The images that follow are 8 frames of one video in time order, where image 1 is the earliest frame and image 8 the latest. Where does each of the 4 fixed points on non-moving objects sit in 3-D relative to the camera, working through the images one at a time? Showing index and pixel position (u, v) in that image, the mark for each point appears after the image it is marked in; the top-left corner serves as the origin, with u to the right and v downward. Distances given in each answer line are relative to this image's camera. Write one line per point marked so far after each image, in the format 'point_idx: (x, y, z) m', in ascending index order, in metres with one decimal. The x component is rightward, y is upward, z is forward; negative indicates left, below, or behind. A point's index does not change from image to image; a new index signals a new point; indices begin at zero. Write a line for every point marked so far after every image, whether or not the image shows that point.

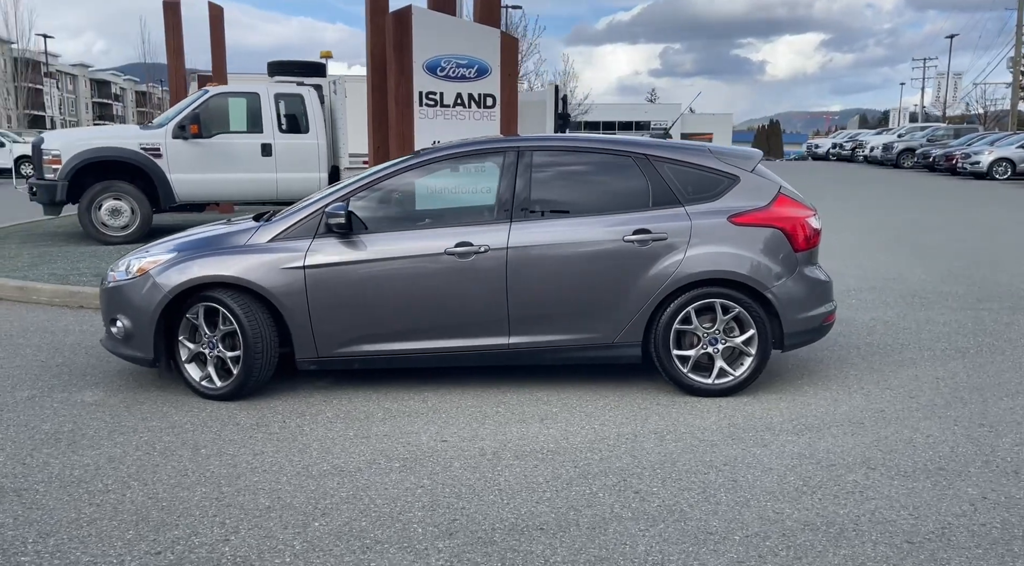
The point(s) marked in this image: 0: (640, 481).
0: (+0.6, -0.9, +3.5) m
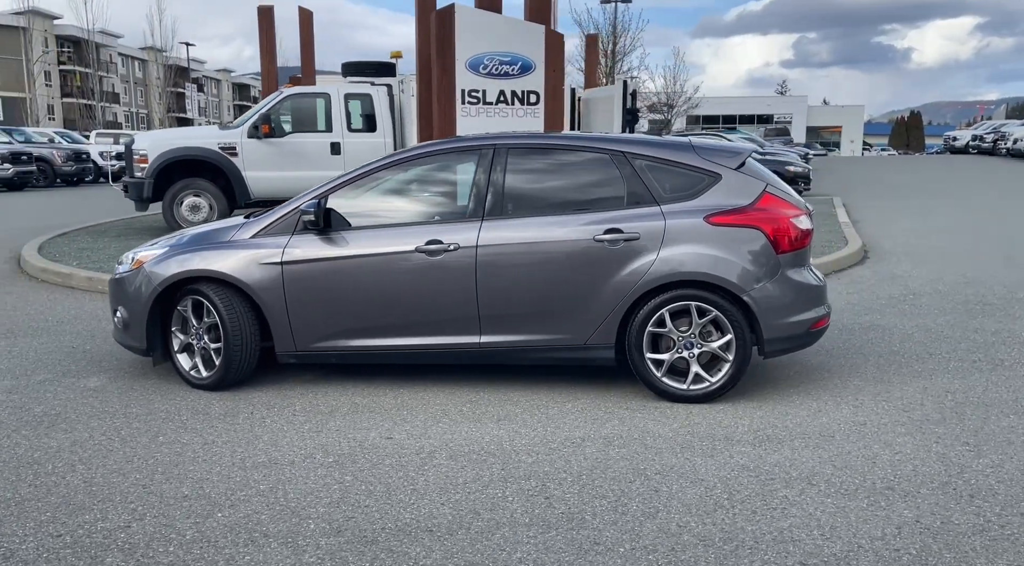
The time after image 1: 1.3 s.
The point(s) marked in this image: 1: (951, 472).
0: (+0.2, -0.9, +3.4) m
1: (+2.0, -0.9, +3.5) m
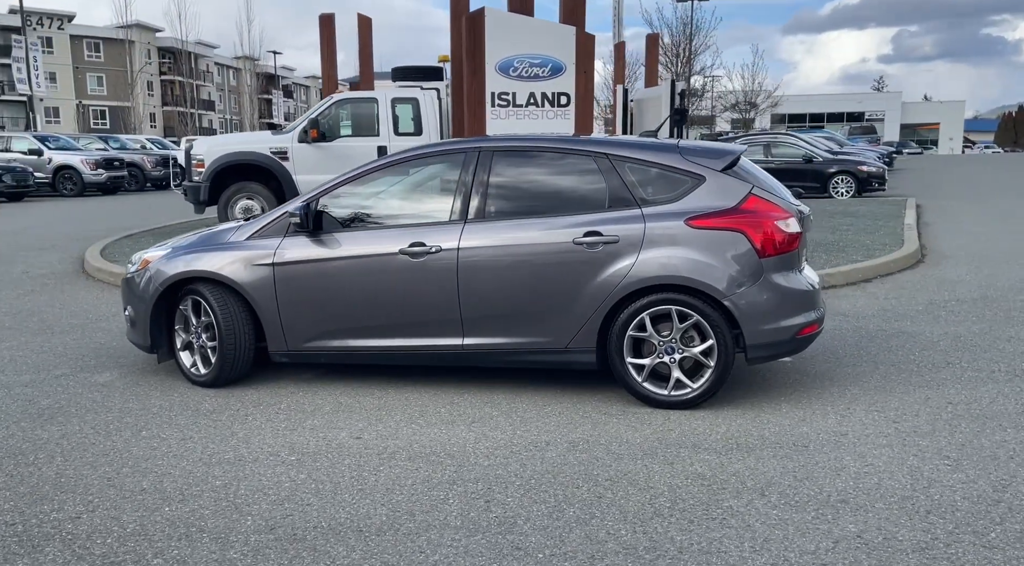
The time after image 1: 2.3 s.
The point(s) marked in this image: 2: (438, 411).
0: (0.0, -0.9, +3.4) m
1: (+1.7, -0.9, +3.3) m
2: (-0.5, -0.8, +4.7) m
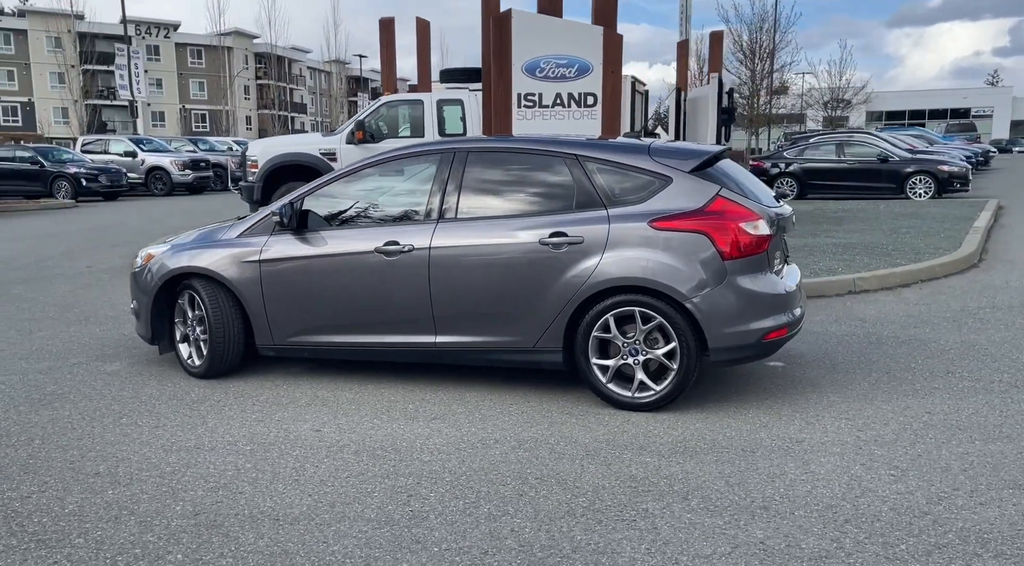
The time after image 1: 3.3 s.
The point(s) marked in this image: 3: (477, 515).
0: (-0.4, -0.9, +3.5) m
1: (+1.4, -0.9, +3.2) m
2: (-0.7, -0.8, +4.8) m
3: (-0.1, -0.9, +3.1) m
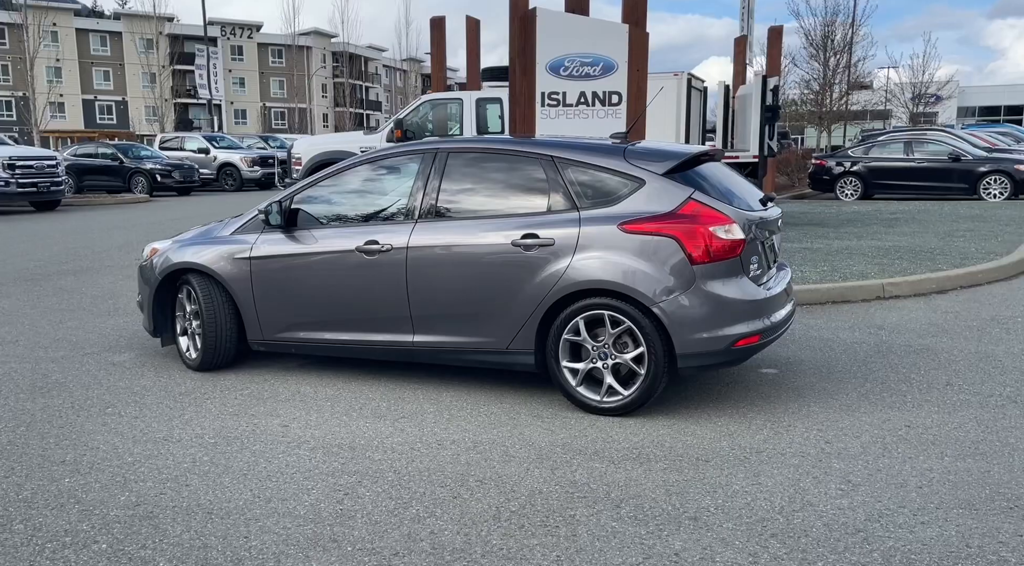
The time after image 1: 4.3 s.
0: (-0.6, -0.9, +3.5) m
1: (+1.1, -0.9, +3.2) m
2: (-0.8, -0.8, +4.8) m
3: (-0.4, -0.9, +3.2) m
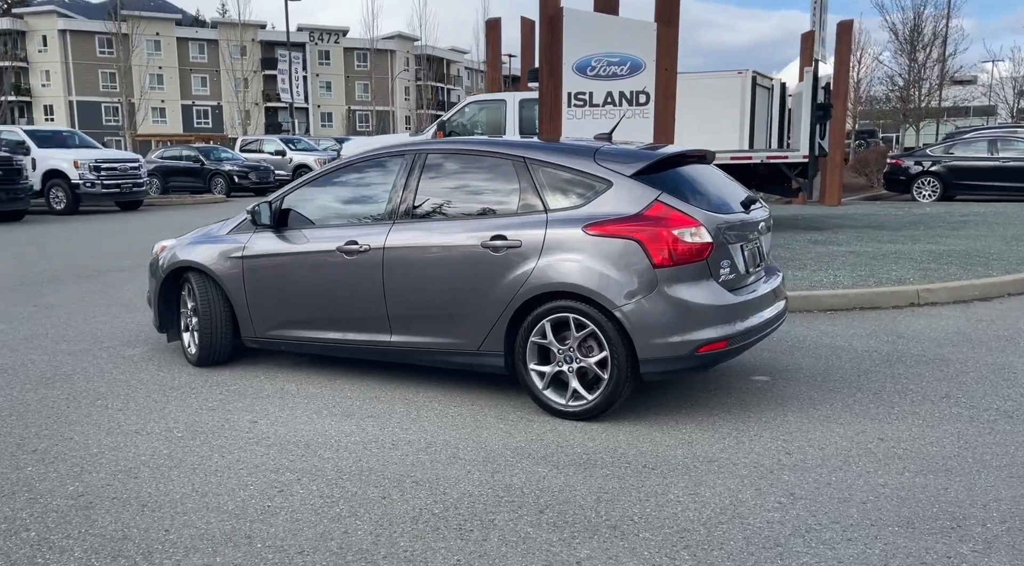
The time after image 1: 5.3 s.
0: (-0.9, -0.9, +3.5) m
1: (+0.8, -1.0, +3.1) m
2: (-1.0, -0.8, +4.9) m
3: (-0.8, -0.9, +3.2) m
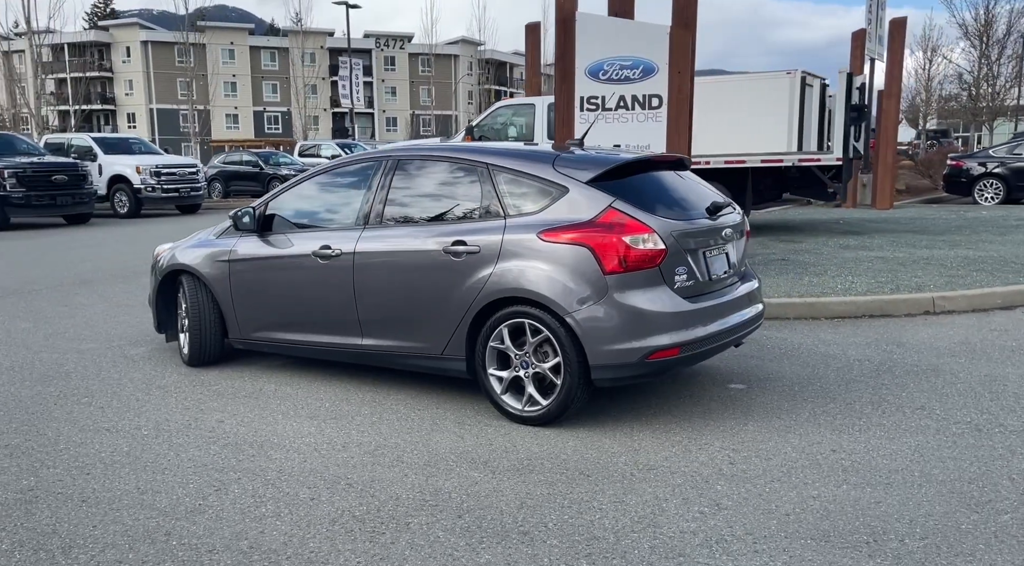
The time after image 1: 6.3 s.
0: (-1.2, -0.9, +3.7) m
1: (+0.4, -1.0, +3.0) m
2: (-1.2, -0.8, +5.0) m
3: (-1.1, -1.0, +3.3) m
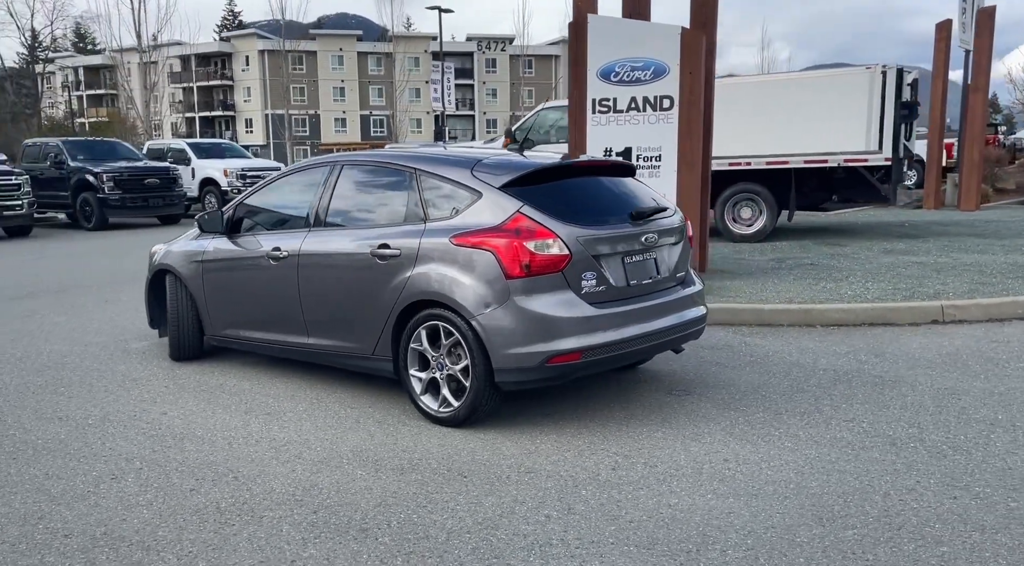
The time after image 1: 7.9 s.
0: (-1.8, -0.9, +3.9) m
1: (-0.2, -1.0, +3.1) m
2: (-1.7, -0.8, +5.3) m
3: (-1.7, -1.0, +3.5) m
